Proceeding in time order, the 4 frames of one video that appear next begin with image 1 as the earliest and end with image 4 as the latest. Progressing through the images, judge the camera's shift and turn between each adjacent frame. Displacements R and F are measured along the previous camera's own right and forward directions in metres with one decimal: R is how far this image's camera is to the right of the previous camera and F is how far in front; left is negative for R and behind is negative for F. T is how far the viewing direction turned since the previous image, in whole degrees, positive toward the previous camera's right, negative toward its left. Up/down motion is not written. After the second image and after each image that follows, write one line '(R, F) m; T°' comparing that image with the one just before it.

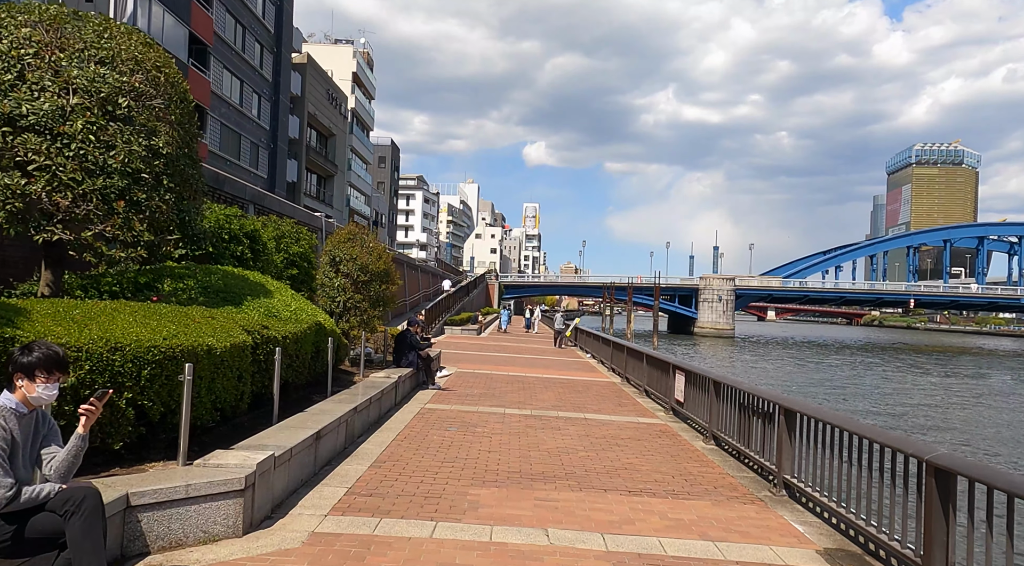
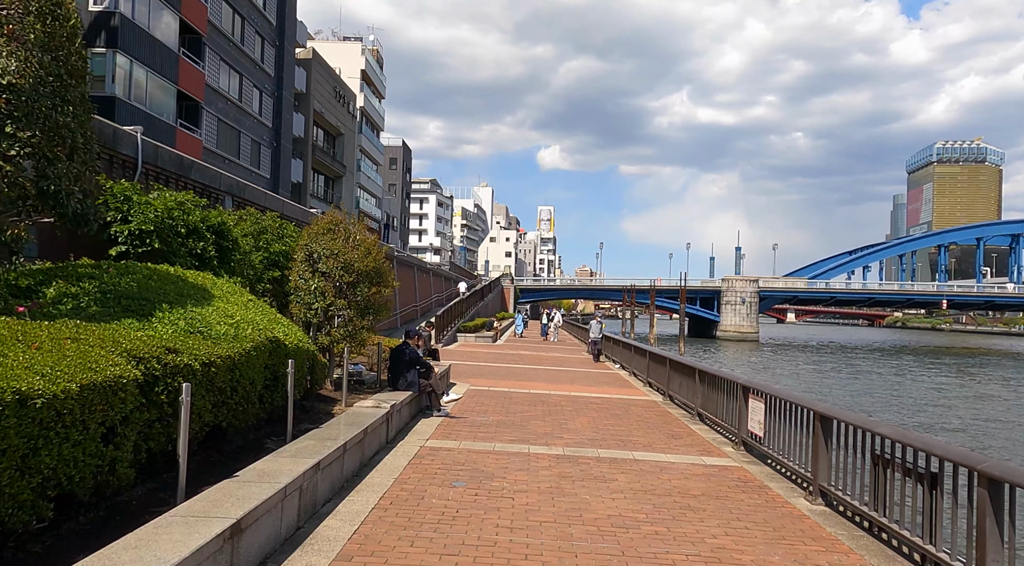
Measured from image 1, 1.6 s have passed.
(-0.1, +2.5) m; -1°
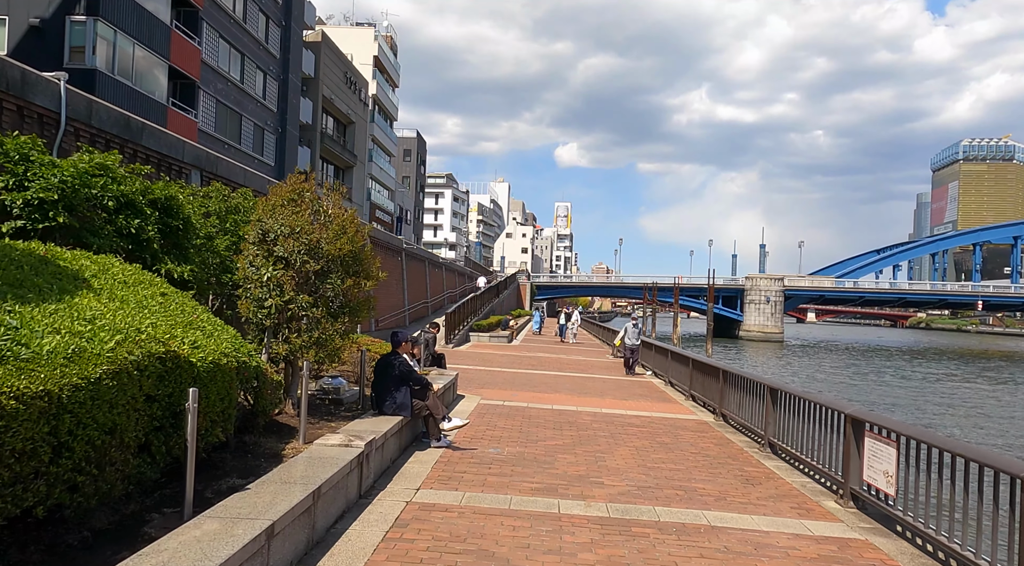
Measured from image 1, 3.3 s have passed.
(-0.1, +2.5) m; -1°
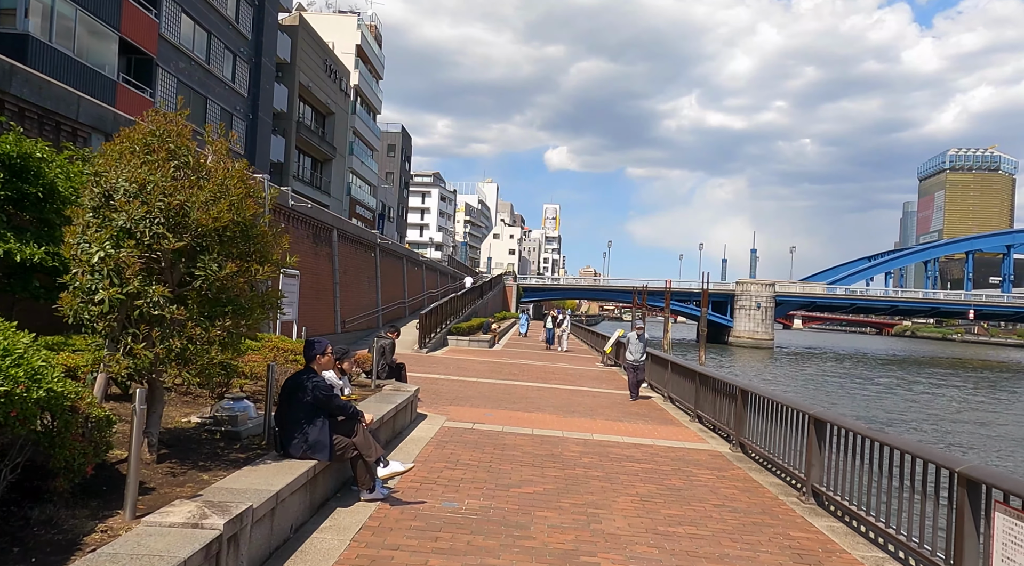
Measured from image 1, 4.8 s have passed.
(+0.2, +2.2) m; +1°
